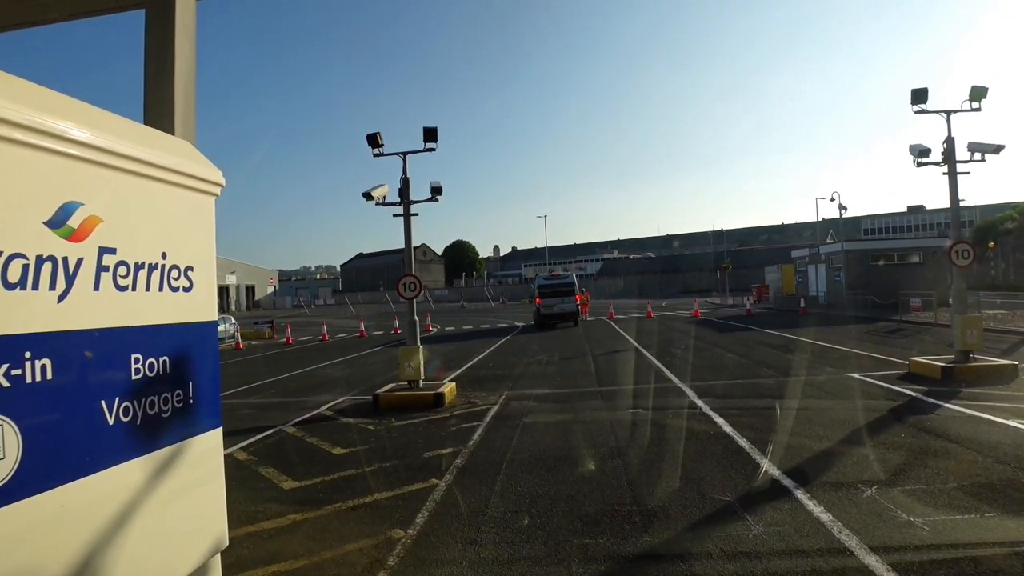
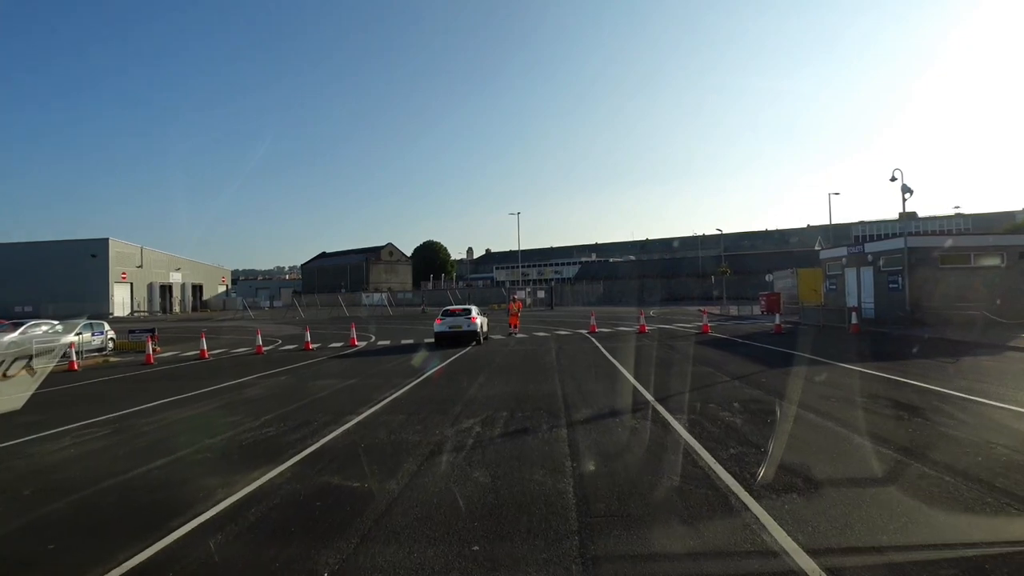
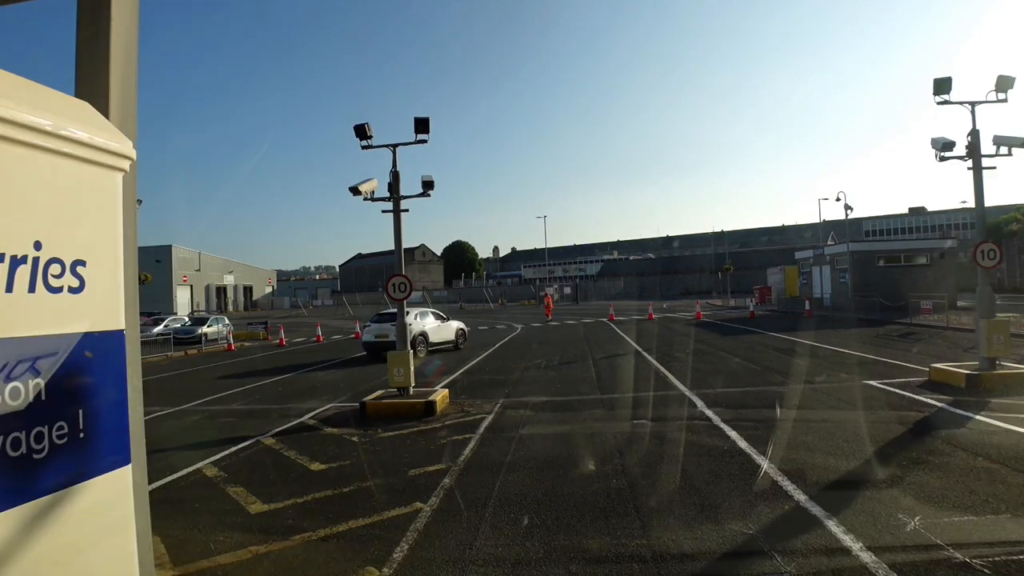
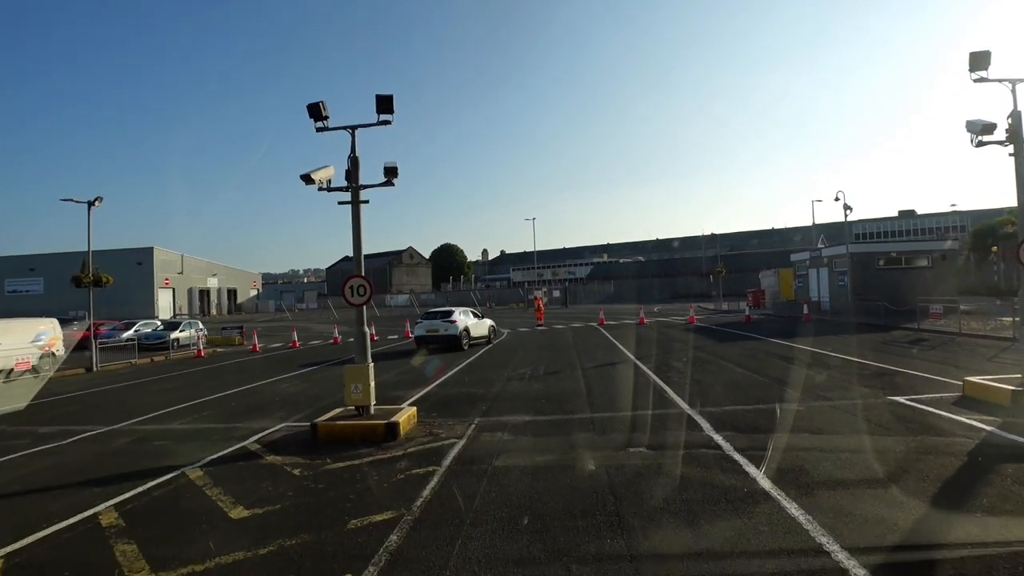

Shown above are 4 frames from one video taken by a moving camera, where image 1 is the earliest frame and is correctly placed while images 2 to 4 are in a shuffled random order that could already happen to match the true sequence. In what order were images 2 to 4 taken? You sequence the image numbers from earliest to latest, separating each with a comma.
3, 4, 2
